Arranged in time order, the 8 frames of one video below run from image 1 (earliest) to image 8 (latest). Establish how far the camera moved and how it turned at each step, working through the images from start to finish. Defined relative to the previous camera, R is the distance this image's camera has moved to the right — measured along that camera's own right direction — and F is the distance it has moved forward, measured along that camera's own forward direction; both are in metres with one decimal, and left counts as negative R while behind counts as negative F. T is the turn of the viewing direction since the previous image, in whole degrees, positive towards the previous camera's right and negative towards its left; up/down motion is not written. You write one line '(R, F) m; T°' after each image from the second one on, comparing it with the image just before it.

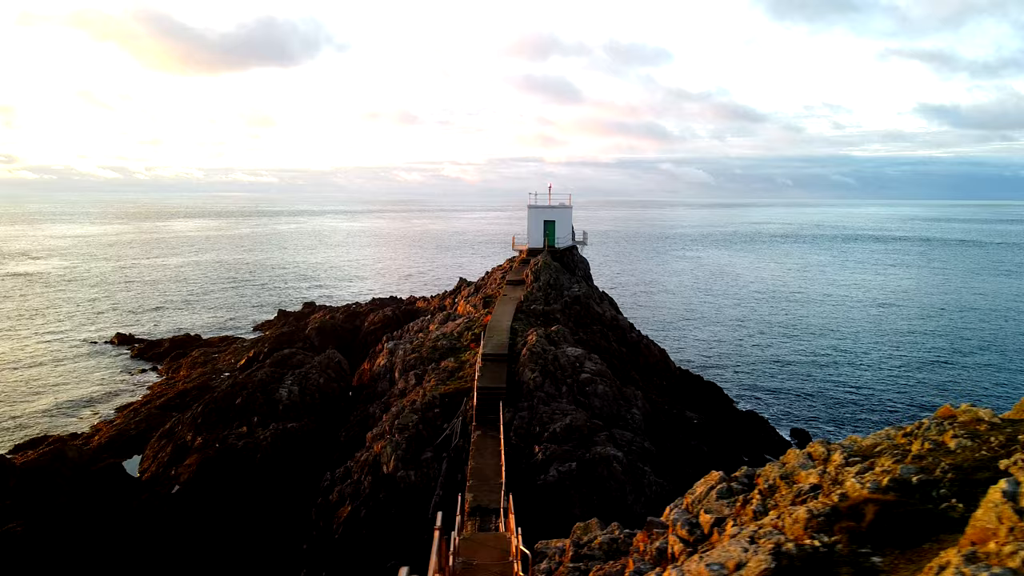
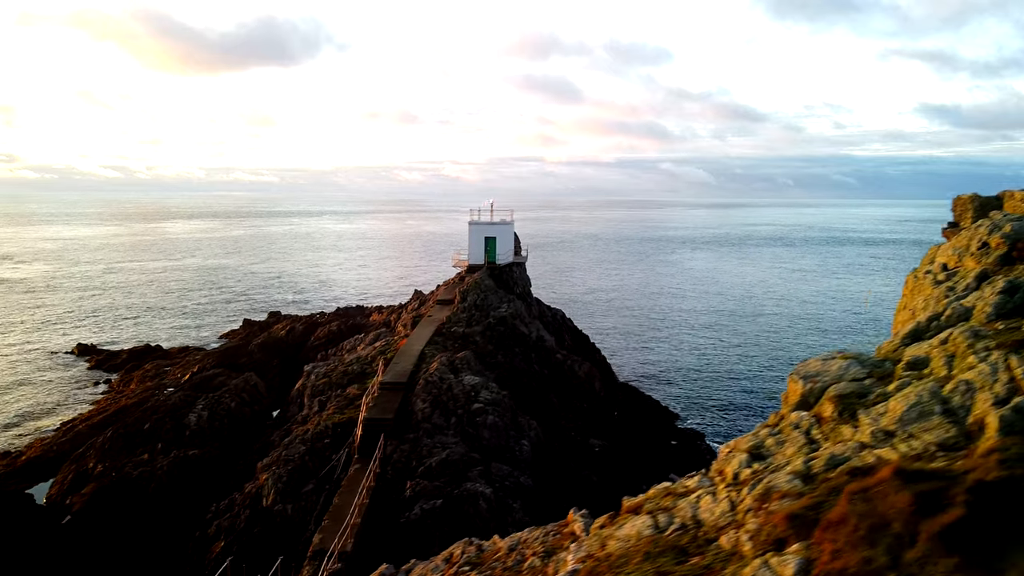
(+3.7, -0.1) m; 0°
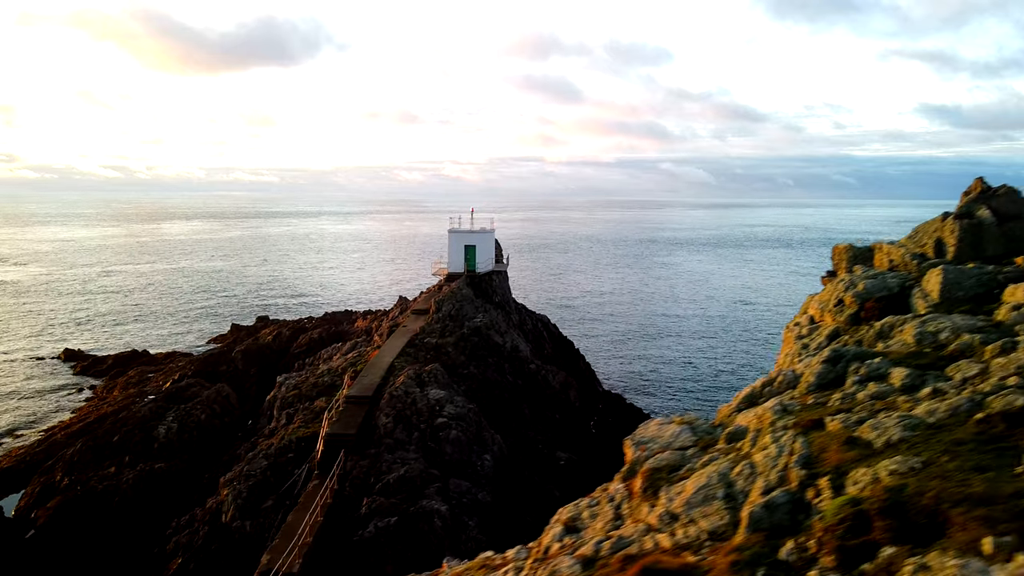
(+1.3, -0.1) m; 0°
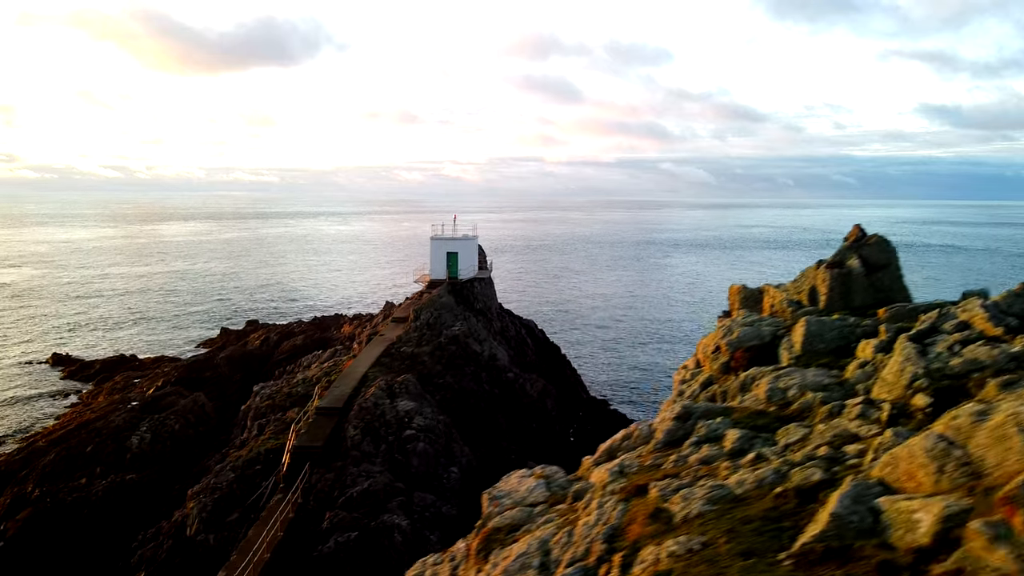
(+1.1, 0.0) m; 0°
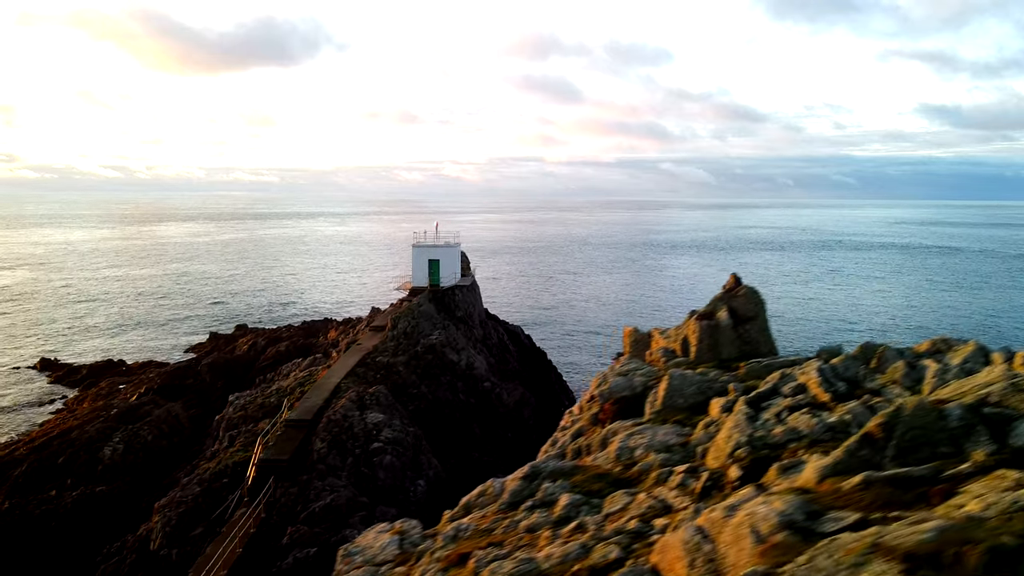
(+1.1, 0.0) m; 0°
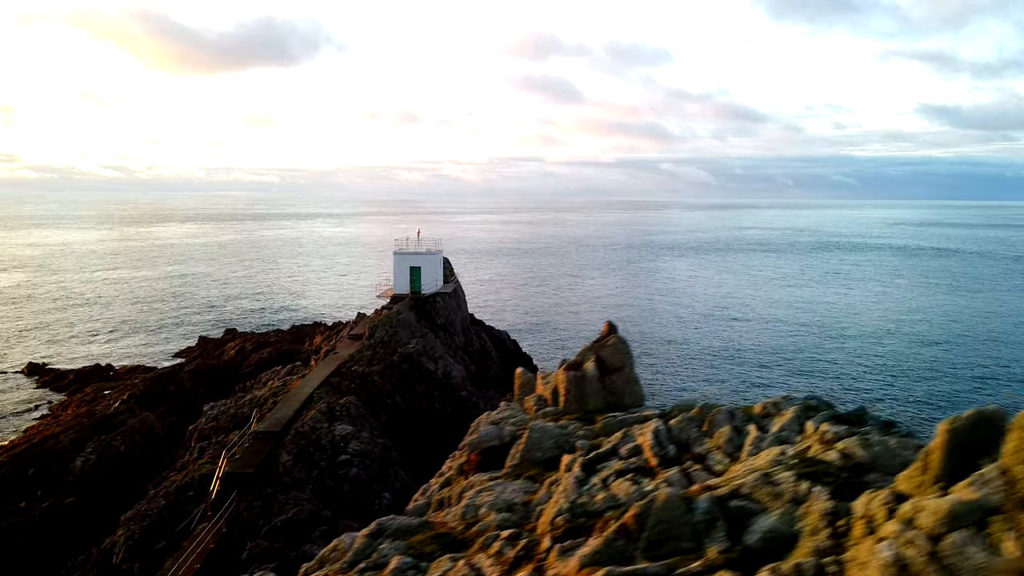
(+1.2, 0.0) m; 0°
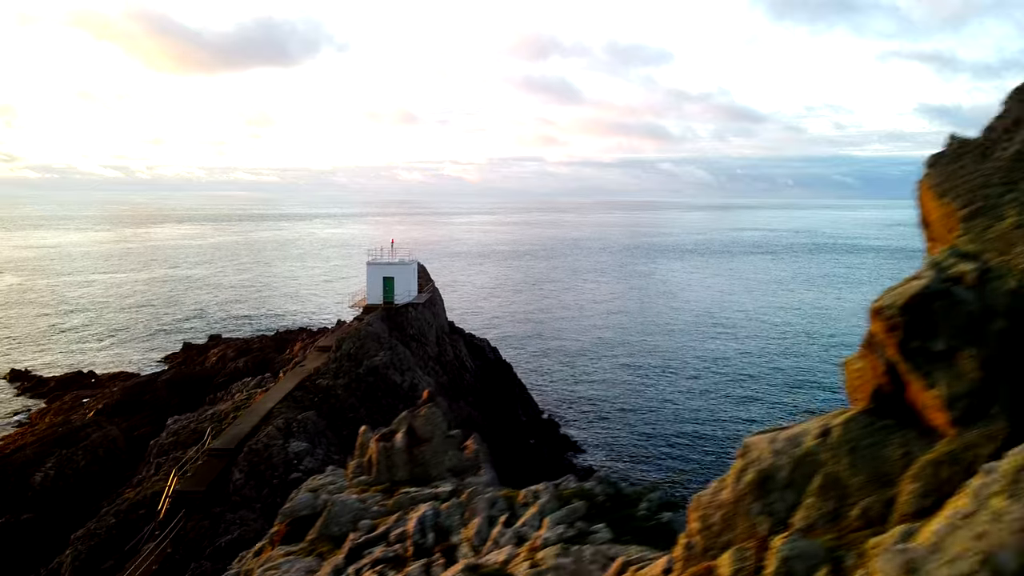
(+1.7, -0.1) m; 0°
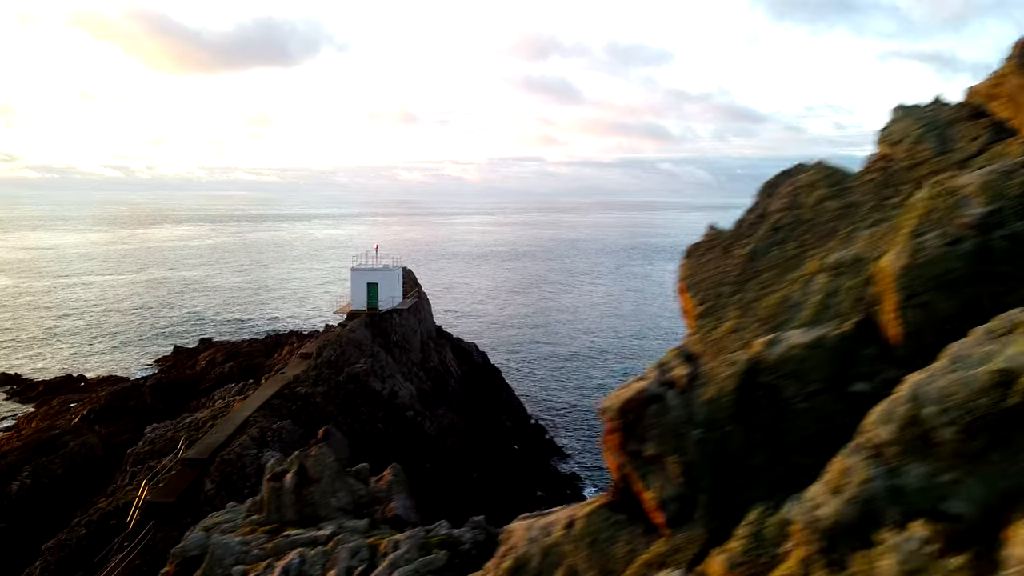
(+1.0, 0.0) m; 0°
